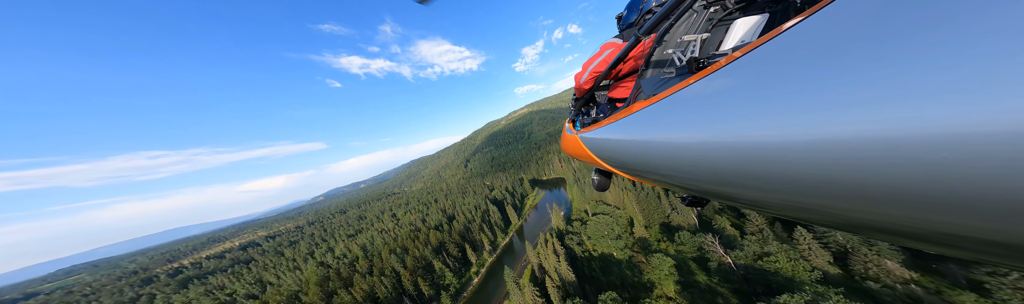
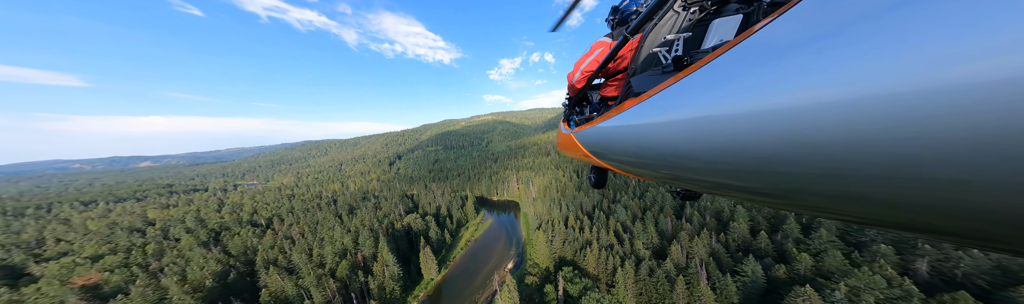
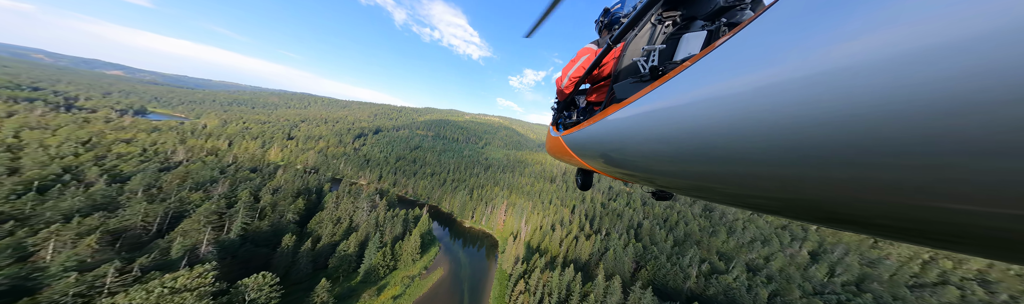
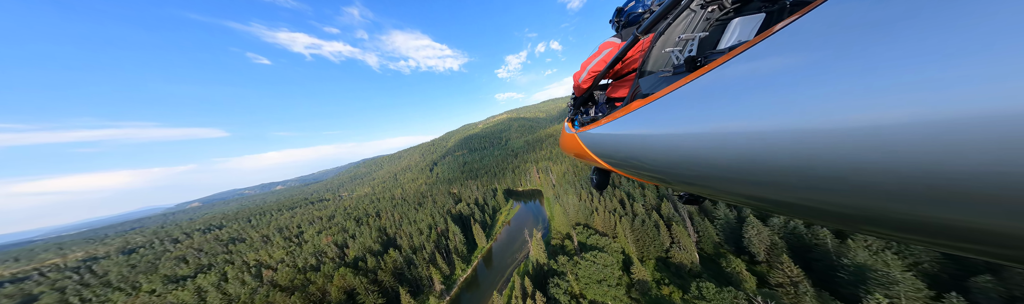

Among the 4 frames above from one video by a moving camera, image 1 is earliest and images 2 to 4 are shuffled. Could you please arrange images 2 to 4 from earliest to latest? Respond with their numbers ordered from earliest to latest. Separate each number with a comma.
4, 2, 3
